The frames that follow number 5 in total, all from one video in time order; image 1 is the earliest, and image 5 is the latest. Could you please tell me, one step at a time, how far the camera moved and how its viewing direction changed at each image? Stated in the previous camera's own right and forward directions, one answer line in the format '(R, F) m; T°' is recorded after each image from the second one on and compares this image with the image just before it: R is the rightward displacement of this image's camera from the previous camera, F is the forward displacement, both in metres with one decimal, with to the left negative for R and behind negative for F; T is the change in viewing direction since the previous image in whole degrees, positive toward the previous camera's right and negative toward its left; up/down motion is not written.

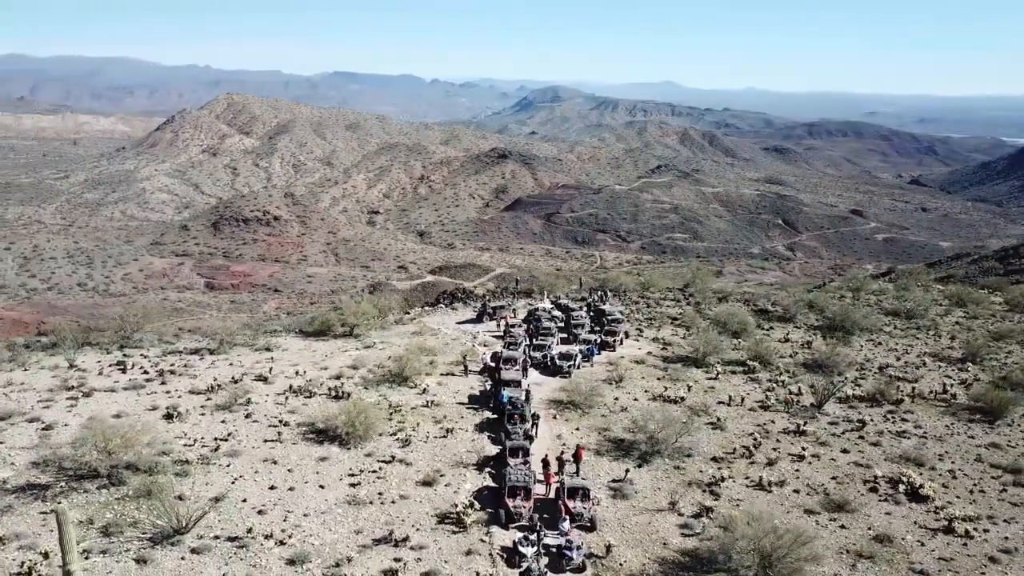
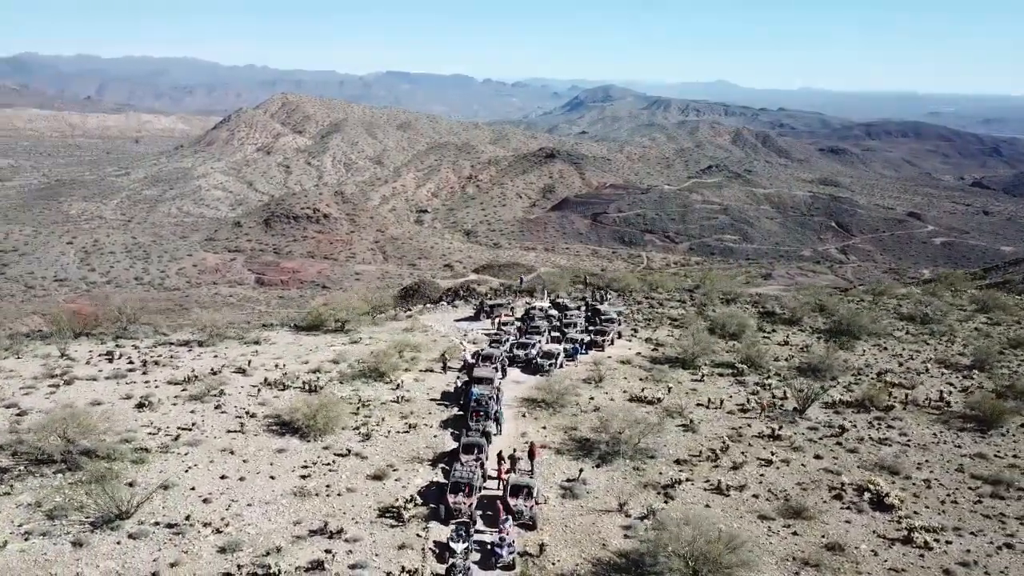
(+2.0, +0.1) m; -3°
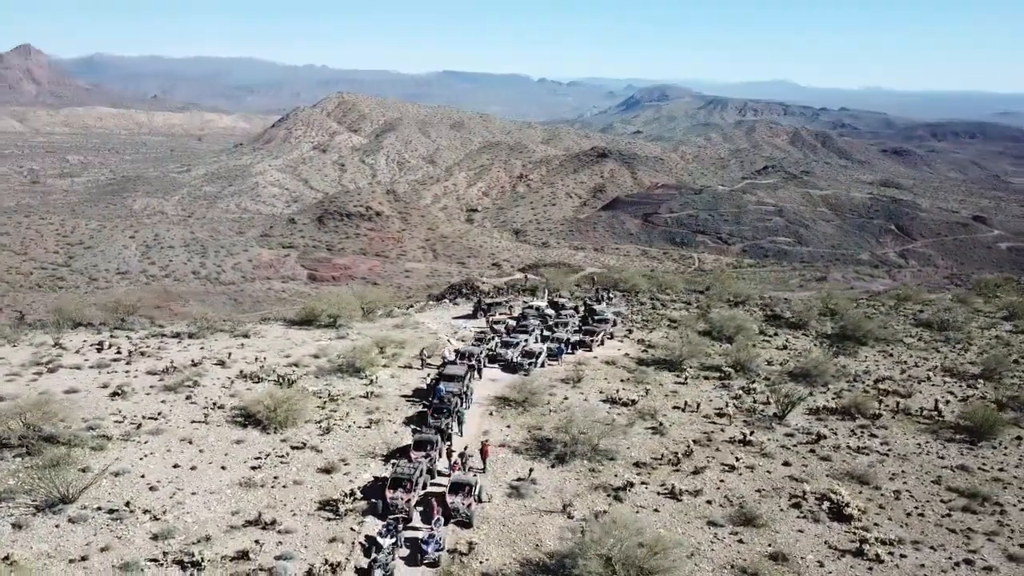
(+2.1, +0.1) m; -4°
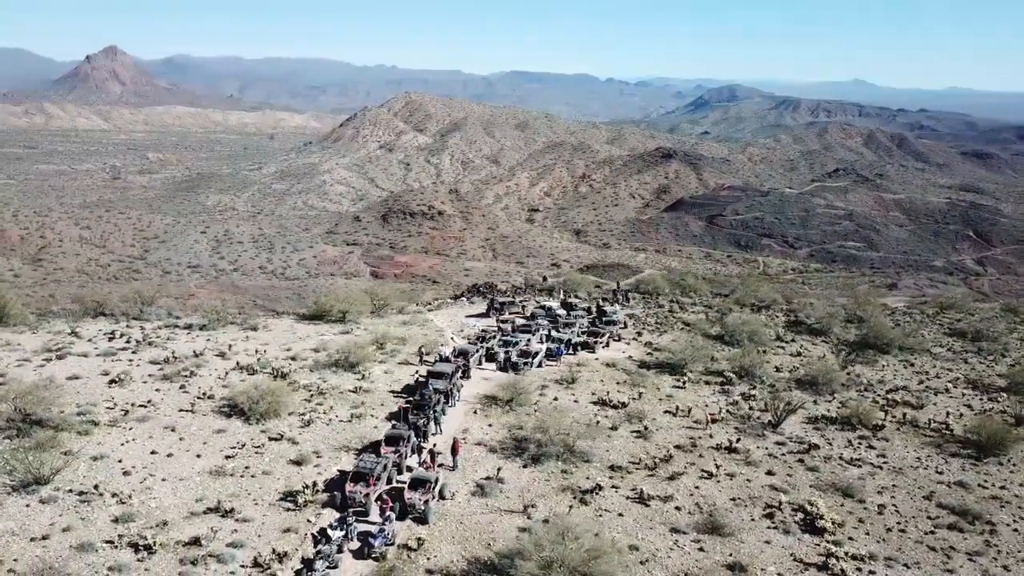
(+1.9, +0.1) m; -4°
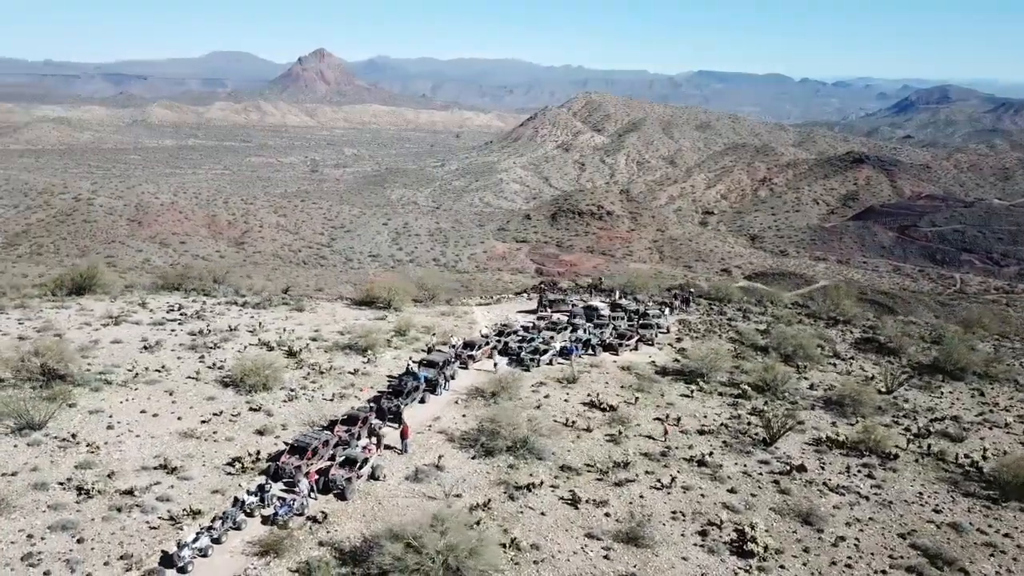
(+4.8, +0.4) m; -12°
